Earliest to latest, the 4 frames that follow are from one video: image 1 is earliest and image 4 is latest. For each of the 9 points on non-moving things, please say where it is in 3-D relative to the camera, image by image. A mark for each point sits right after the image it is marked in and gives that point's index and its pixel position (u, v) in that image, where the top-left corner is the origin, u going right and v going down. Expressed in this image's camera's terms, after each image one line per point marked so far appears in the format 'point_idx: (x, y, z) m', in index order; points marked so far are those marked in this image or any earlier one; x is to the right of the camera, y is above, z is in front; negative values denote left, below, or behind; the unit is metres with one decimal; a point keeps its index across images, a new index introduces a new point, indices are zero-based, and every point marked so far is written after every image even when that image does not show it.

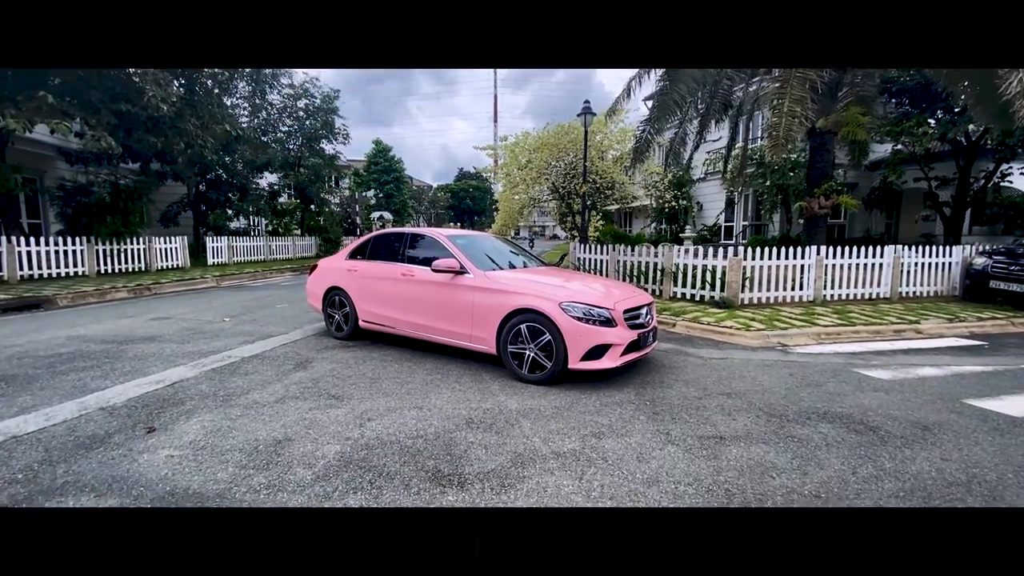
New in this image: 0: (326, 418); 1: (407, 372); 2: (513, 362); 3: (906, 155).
0: (-1.3, -0.9, +3.5) m
1: (-1.0, -0.8, +4.6) m
2: (0.0, -0.7, +4.4) m
3: (+13.3, +4.5, +17.0) m
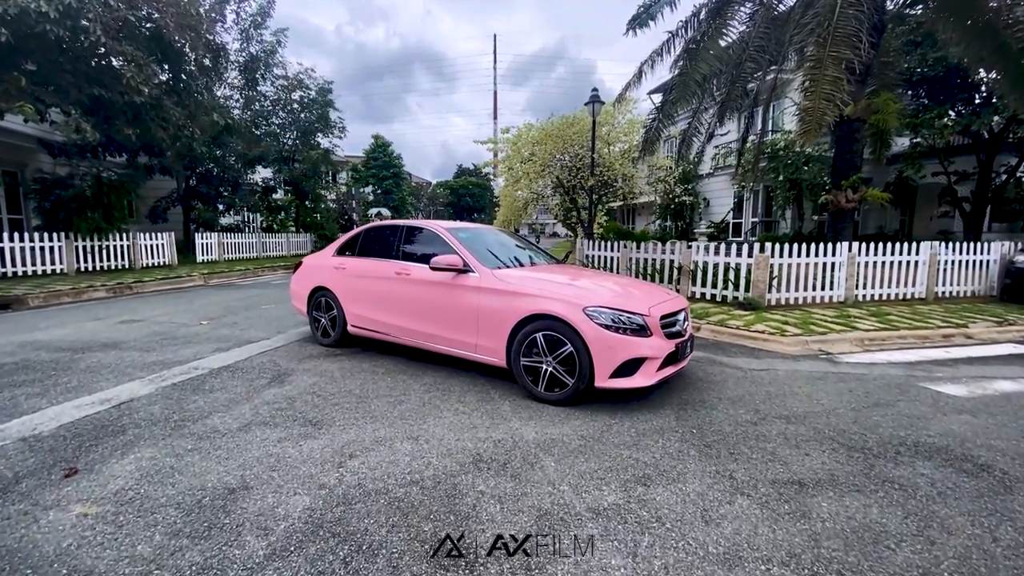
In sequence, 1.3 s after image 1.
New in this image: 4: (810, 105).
0: (-1.2, -0.9, +2.8) m
1: (-0.9, -0.8, +3.9) m
2: (+0.1, -0.7, +3.7) m
3: (+13.4, +4.5, +16.2) m
4: (+4.4, +2.7, +7.3) m
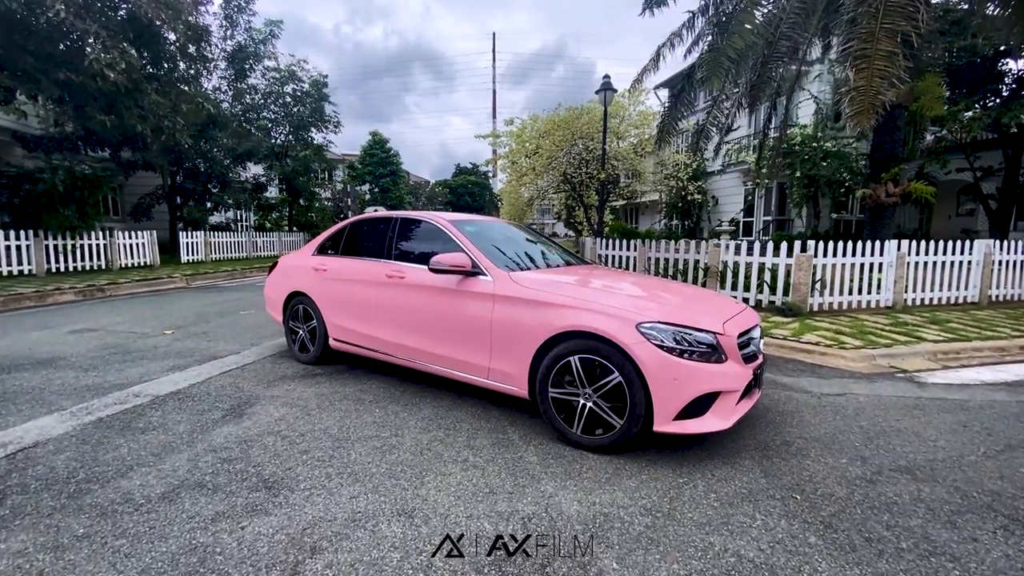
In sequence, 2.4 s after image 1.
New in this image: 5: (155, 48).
0: (-1.1, -1.0, +1.9) m
1: (-0.7, -0.8, +3.0) m
2: (+0.3, -0.7, +2.8) m
3: (+13.5, +4.4, +15.4) m
4: (+4.5, +2.6, +6.4) m
5: (-8.1, +5.4, +11.3) m
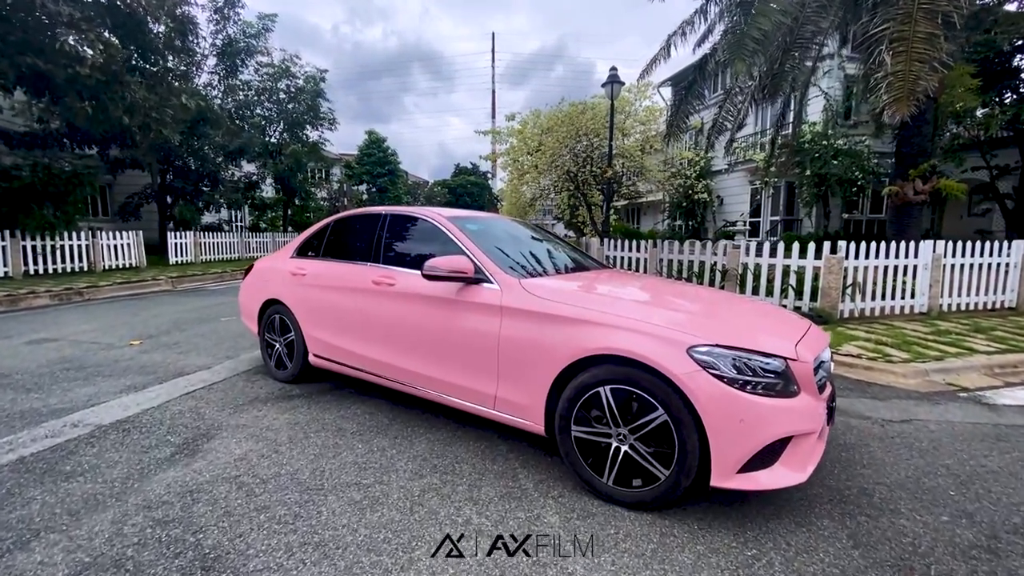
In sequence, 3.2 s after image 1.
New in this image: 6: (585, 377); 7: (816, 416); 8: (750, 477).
0: (-1.0, -1.0, +1.3) m
1: (-0.7, -0.9, +2.4) m
2: (+0.3, -0.8, +2.3) m
3: (+13.5, +4.4, +14.9) m
4: (+4.6, +2.6, +5.9) m
5: (-8.0, +5.3, +10.7) m
6: (+0.3, -0.4, +2.3) m
7: (+1.2, -0.5, +2.1) m
8: (+0.9, -0.7, +2.0) m
